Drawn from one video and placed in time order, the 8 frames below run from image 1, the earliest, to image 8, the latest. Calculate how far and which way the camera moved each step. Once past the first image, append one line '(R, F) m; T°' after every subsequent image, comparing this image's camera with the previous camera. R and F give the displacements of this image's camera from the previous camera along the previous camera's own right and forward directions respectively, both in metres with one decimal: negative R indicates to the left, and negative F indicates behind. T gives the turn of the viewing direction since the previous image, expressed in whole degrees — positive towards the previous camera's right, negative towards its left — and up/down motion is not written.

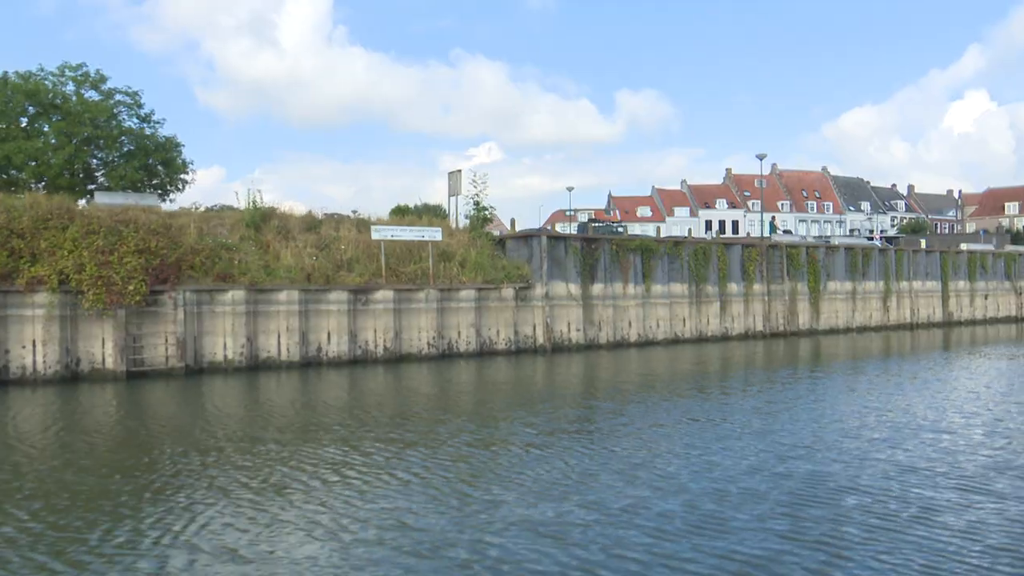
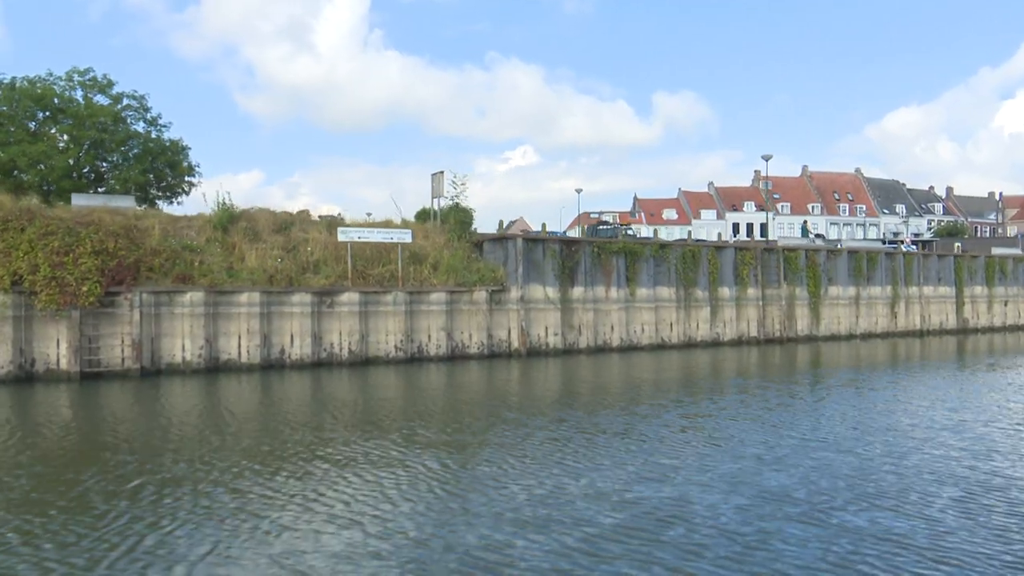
(+2.6, +0.8) m; -3°
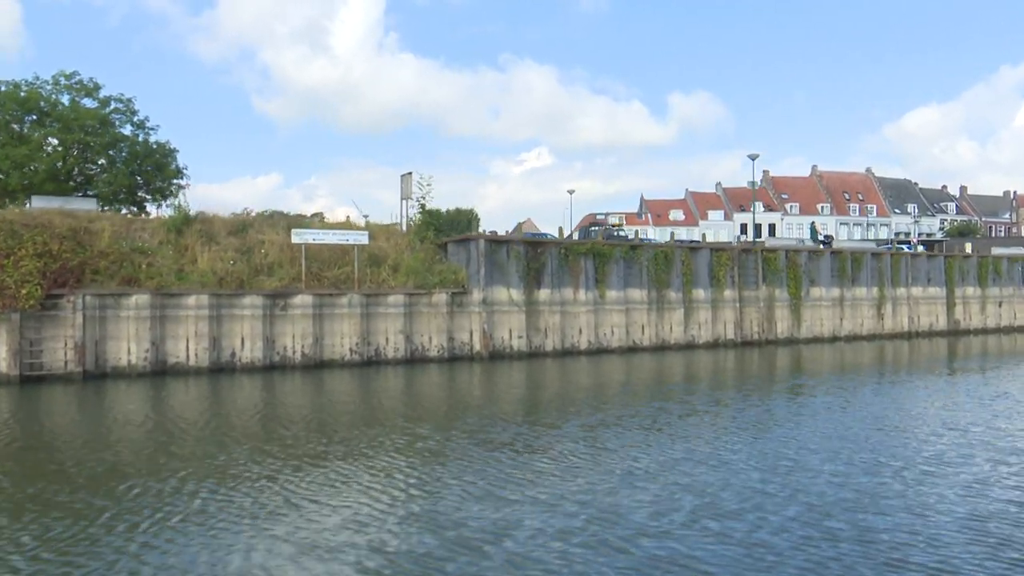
(+2.3, +0.6) m; -1°
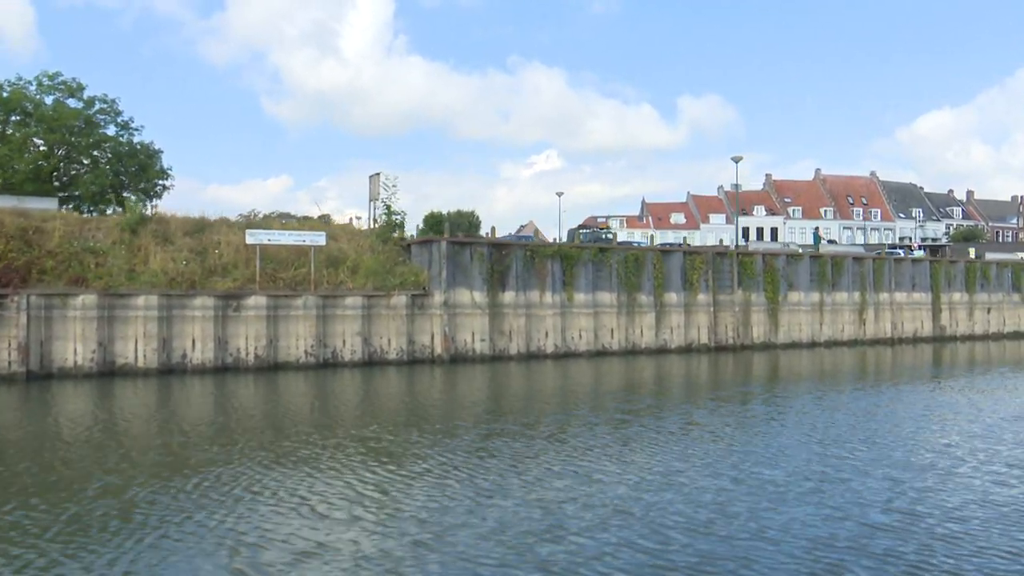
(+1.9, +0.5) m; -1°
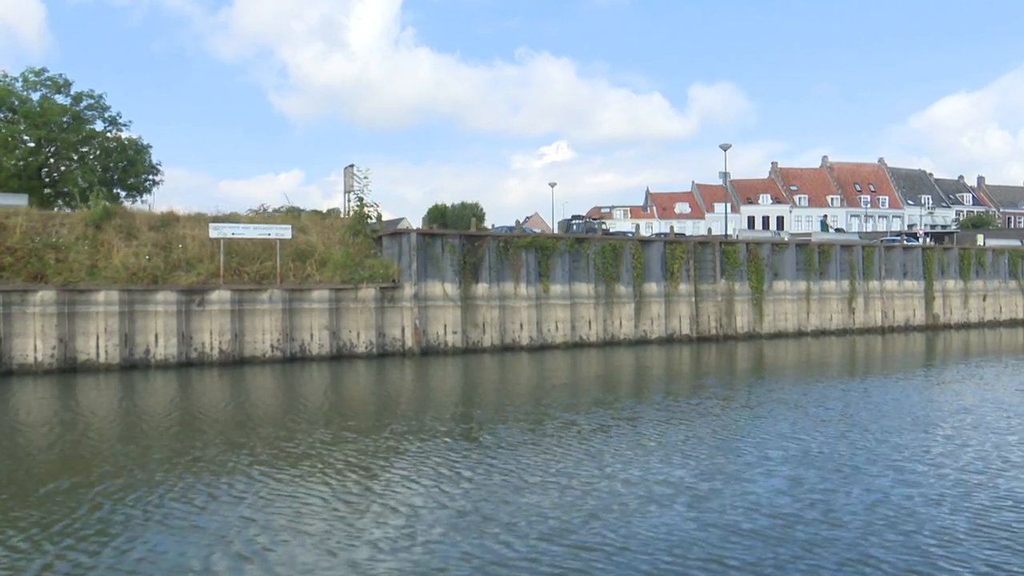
(+1.7, +0.5) m; -1°
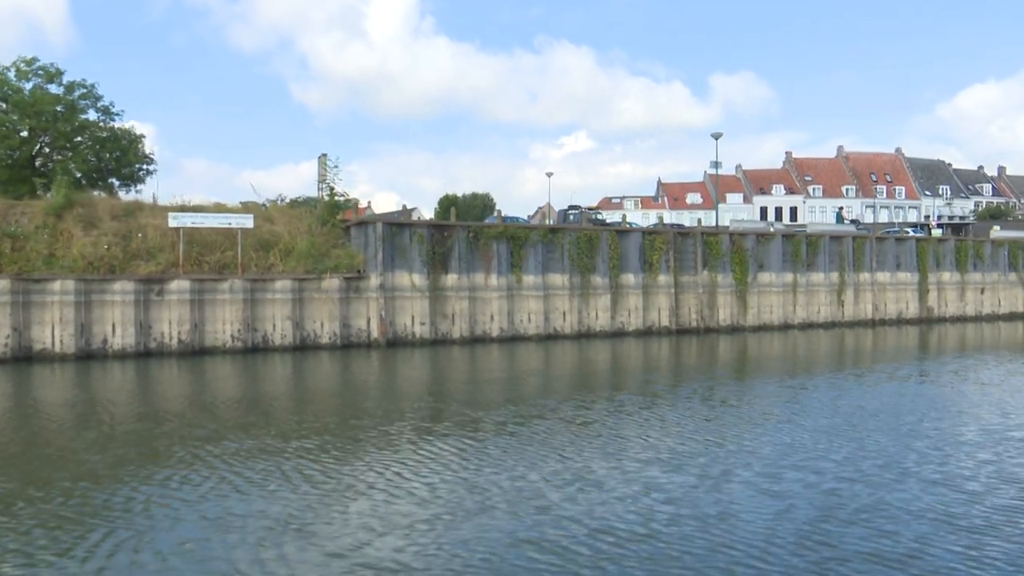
(+2.1, +0.6) m; -2°
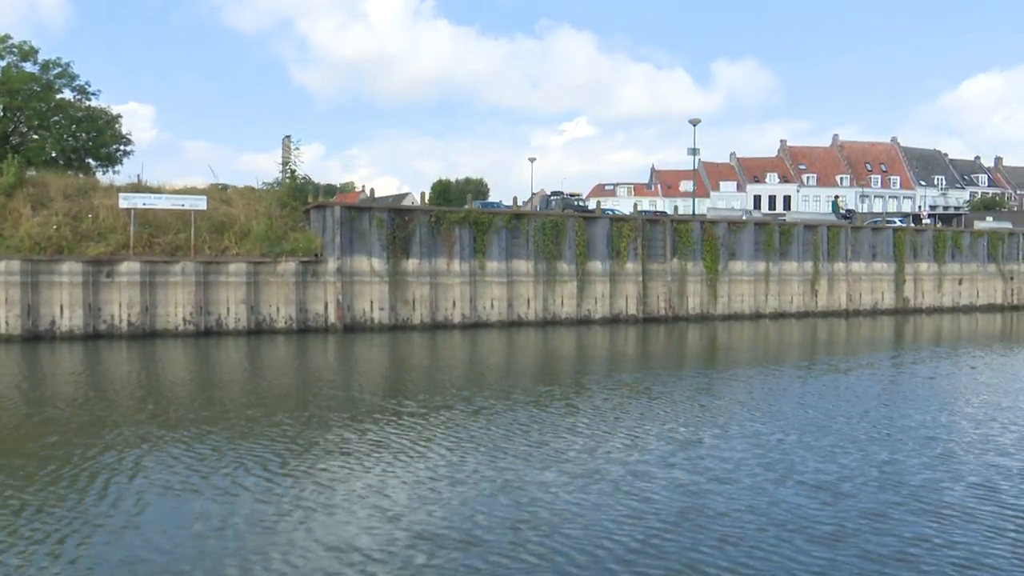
(+1.5, +0.5) m; 0°
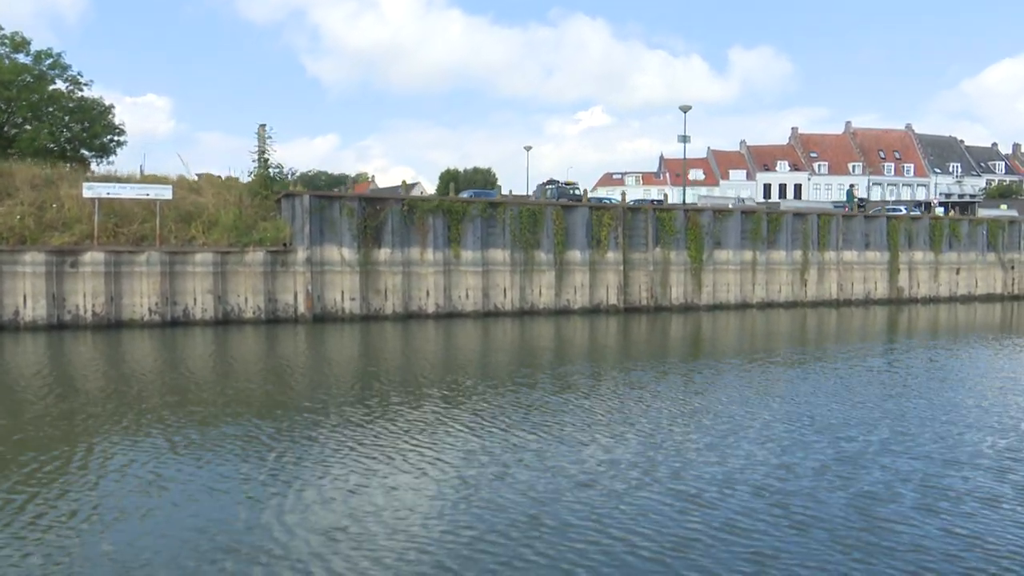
(+1.7, +0.6) m; -1°
